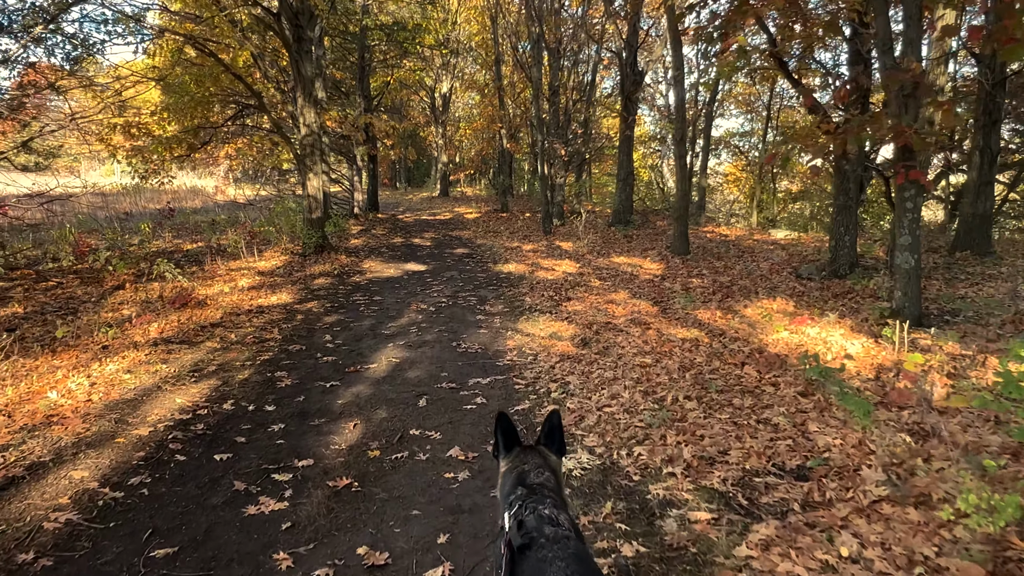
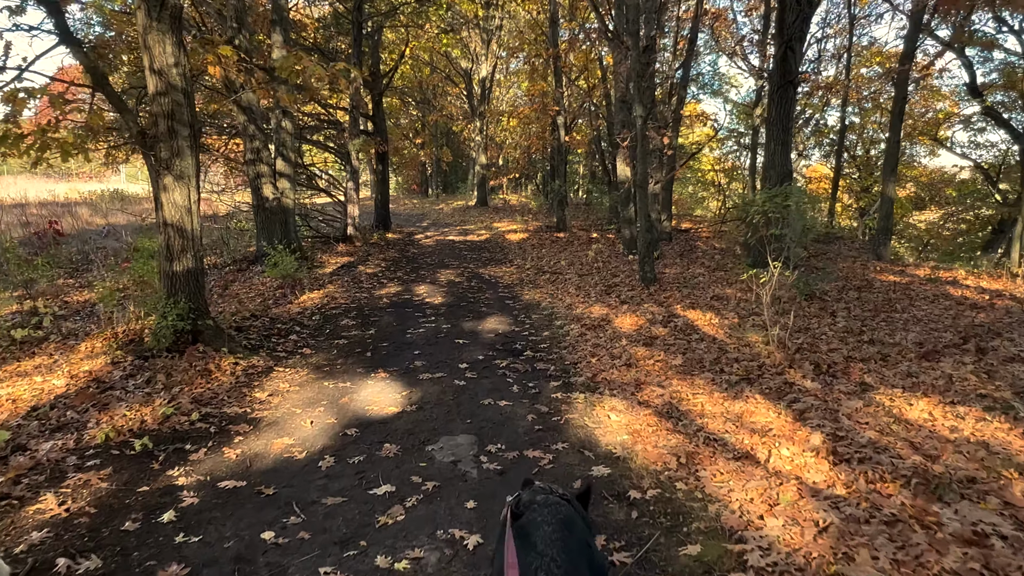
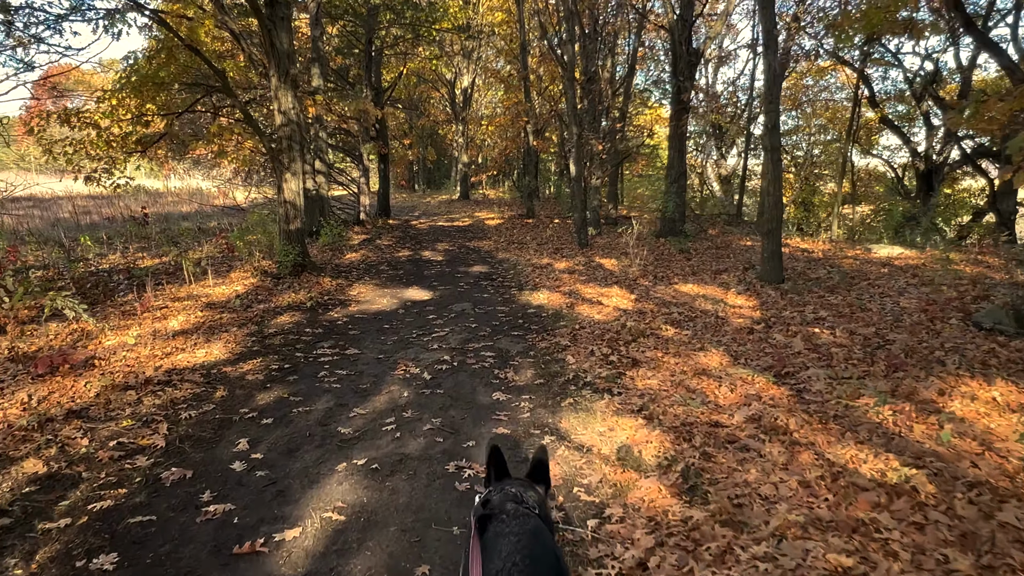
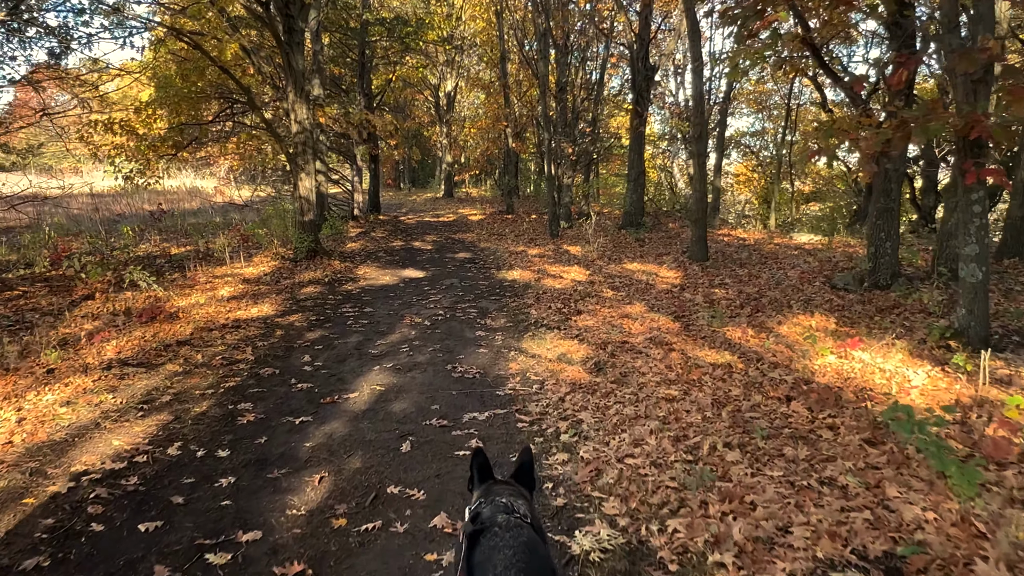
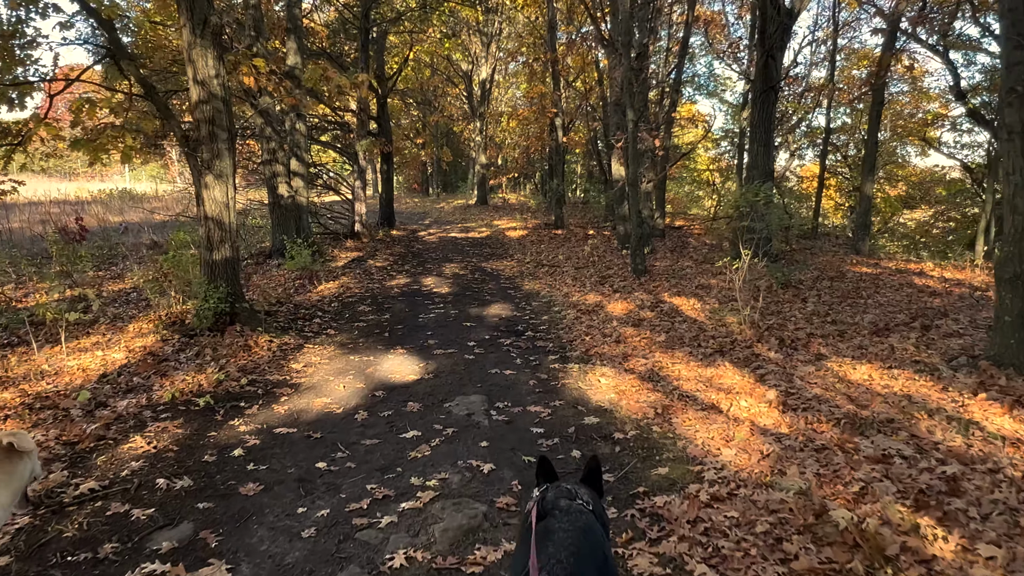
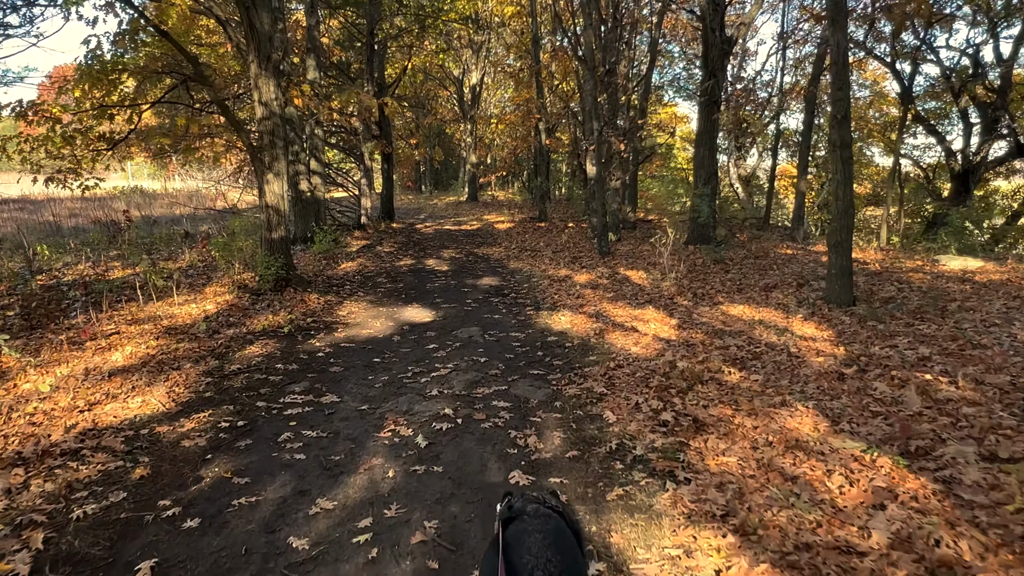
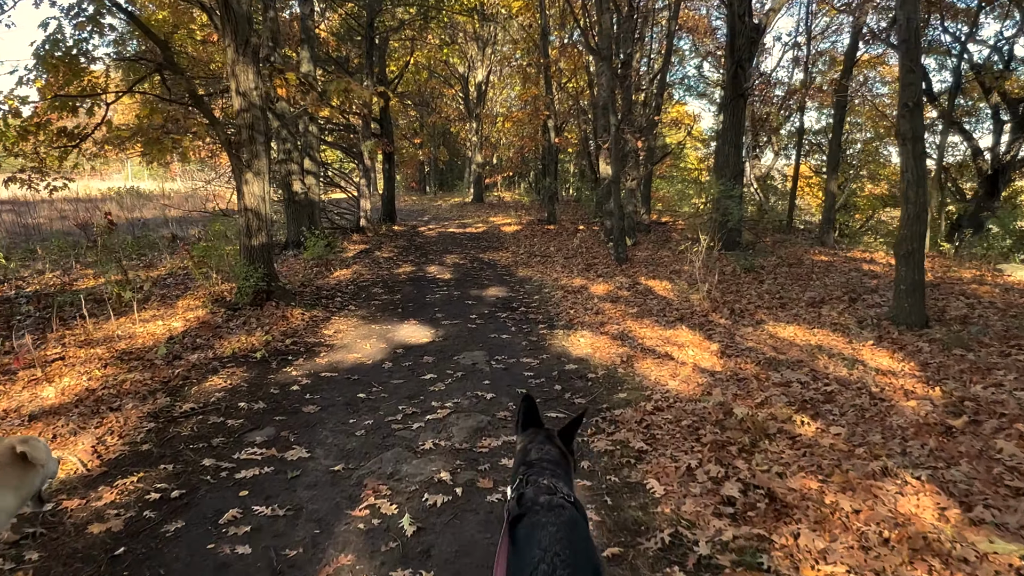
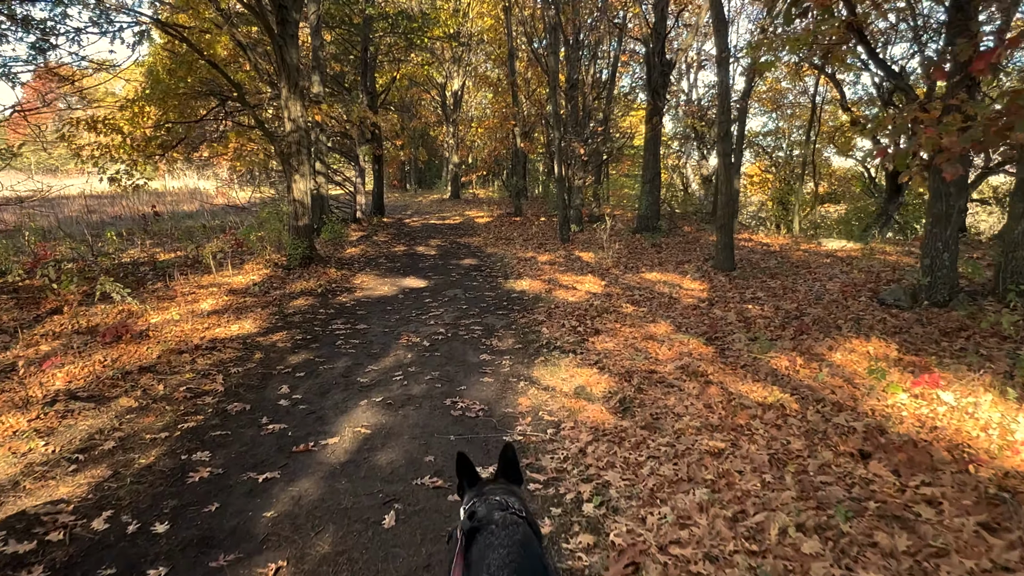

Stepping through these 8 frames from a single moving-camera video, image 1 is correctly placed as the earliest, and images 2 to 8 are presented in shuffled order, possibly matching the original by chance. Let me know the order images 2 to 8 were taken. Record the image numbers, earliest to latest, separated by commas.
4, 8, 3, 6, 7, 5, 2
